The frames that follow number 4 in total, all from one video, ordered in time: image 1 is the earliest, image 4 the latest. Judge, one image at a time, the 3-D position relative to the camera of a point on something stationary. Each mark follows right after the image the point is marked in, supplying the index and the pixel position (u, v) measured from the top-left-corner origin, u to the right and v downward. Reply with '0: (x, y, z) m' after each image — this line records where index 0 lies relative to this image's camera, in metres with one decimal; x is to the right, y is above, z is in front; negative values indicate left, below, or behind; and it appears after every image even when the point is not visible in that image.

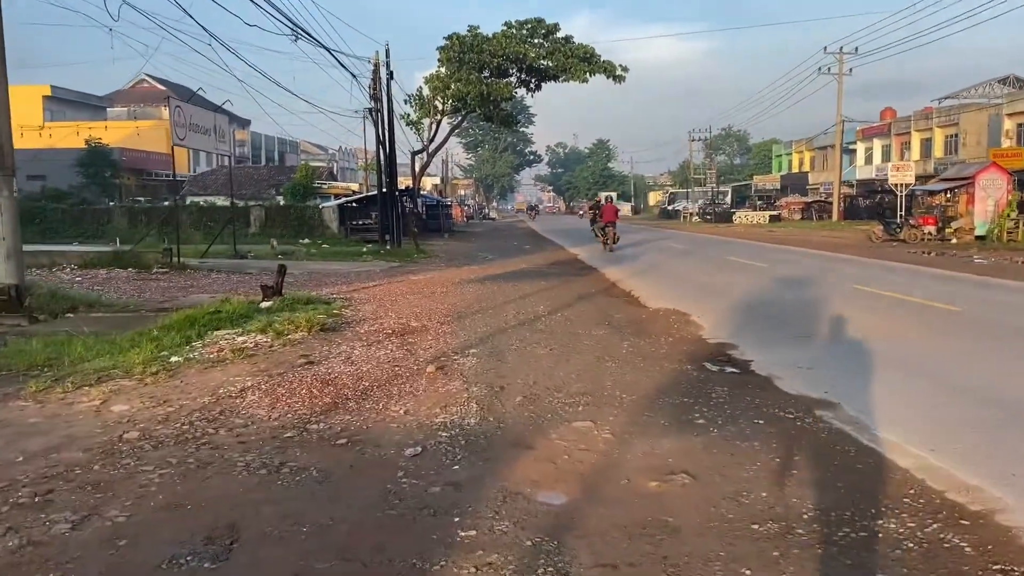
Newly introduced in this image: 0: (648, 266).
0: (+3.1, +0.5, +19.8) m
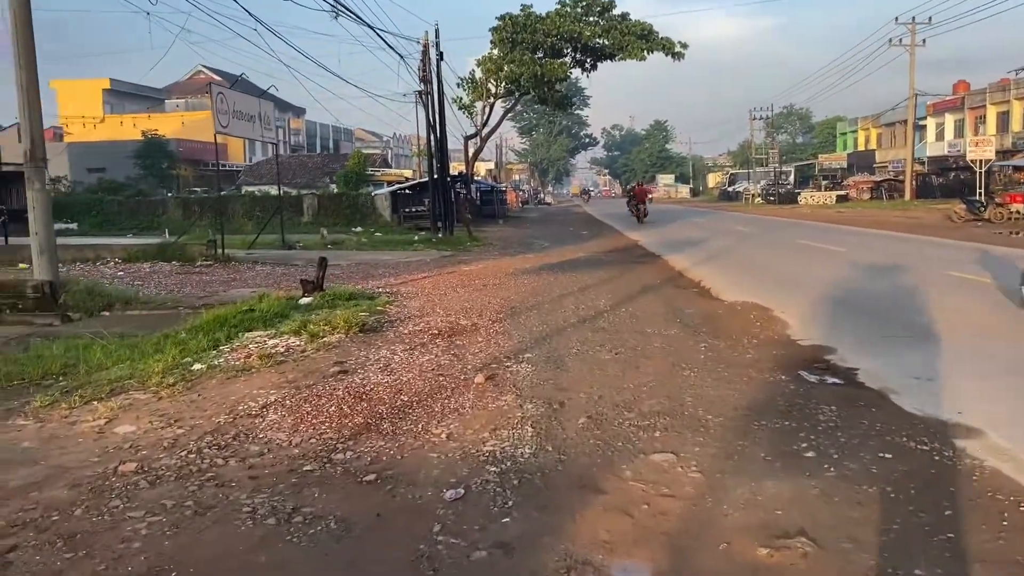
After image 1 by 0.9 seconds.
0: (+4.3, +0.8, +18.5) m
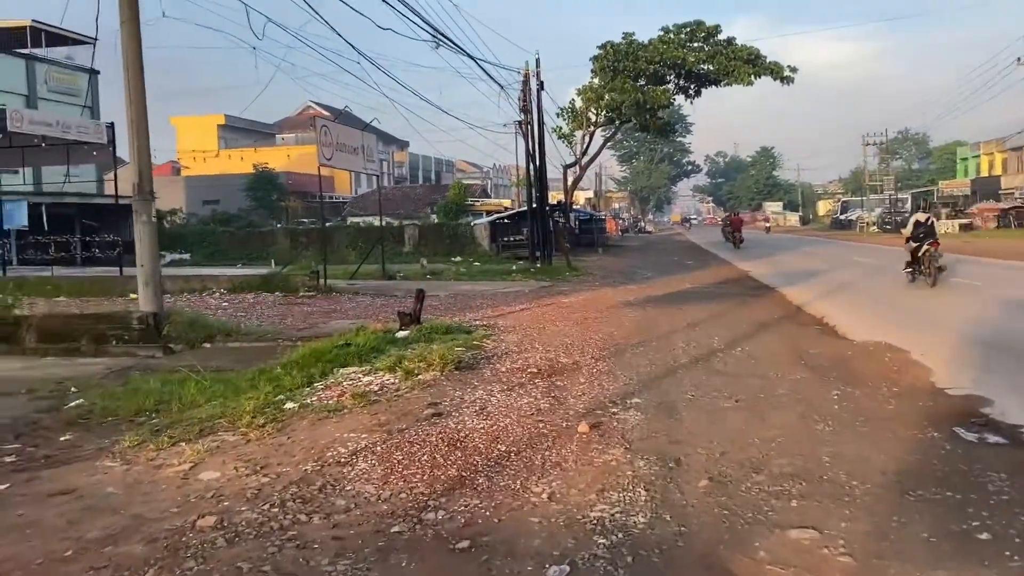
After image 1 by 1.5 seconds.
0: (+6.4, +0.1, +17.3) m
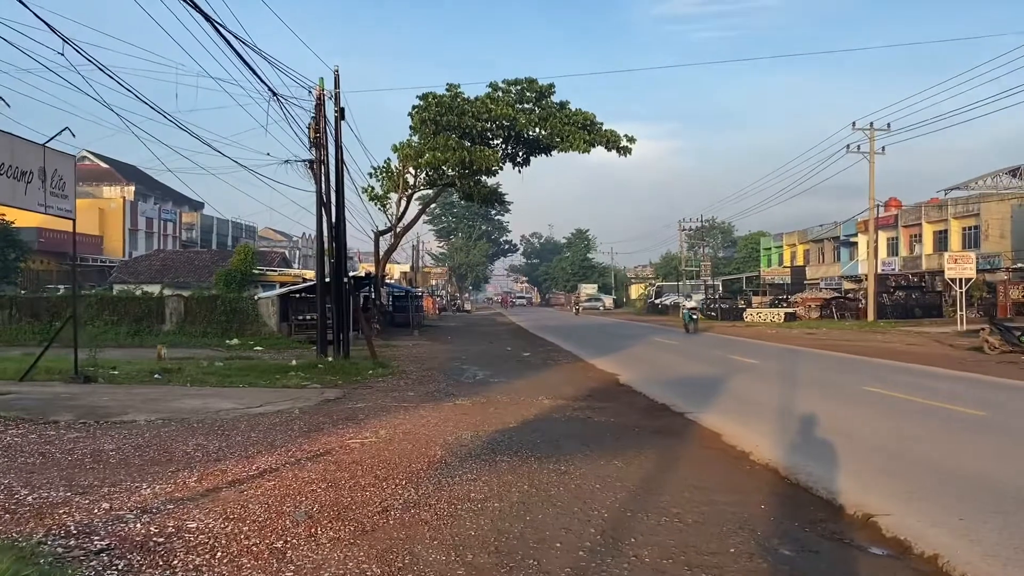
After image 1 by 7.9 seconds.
0: (+3.4, -1.6, +11.4) m
